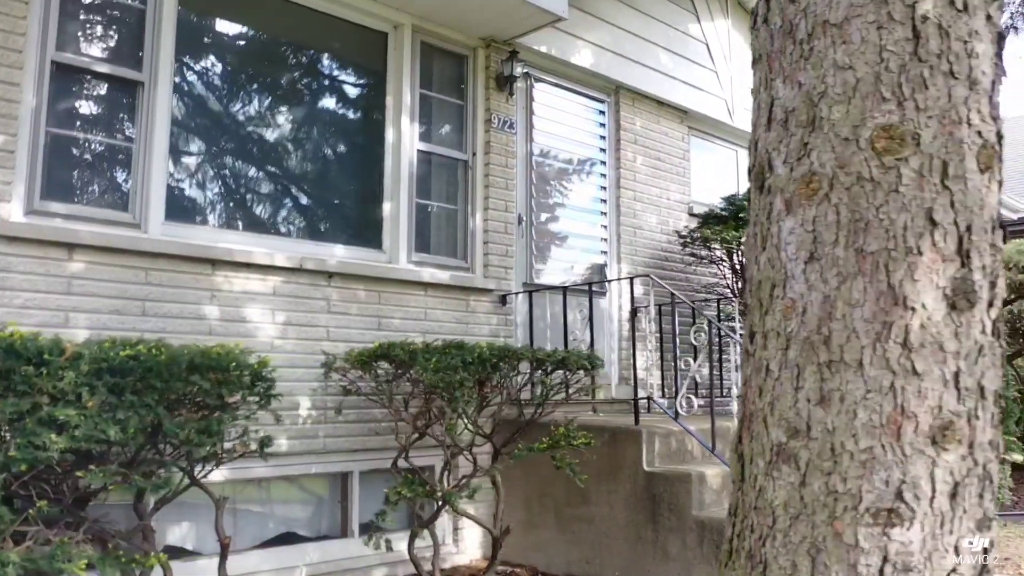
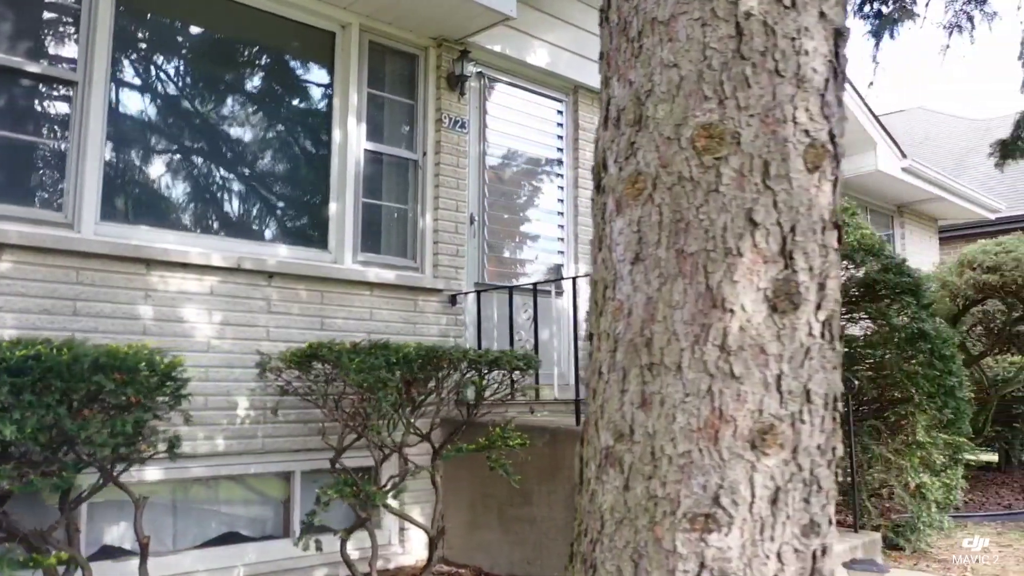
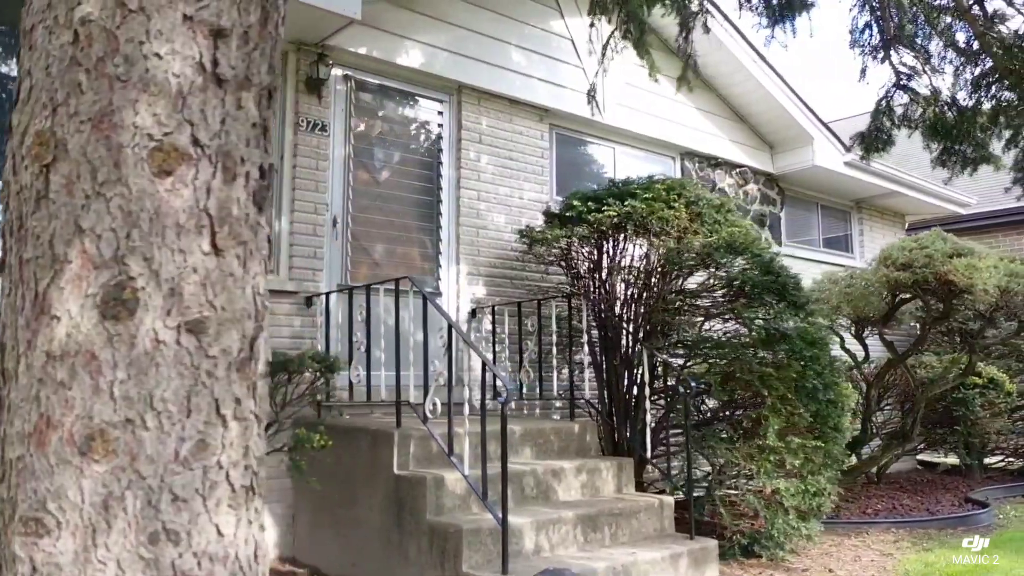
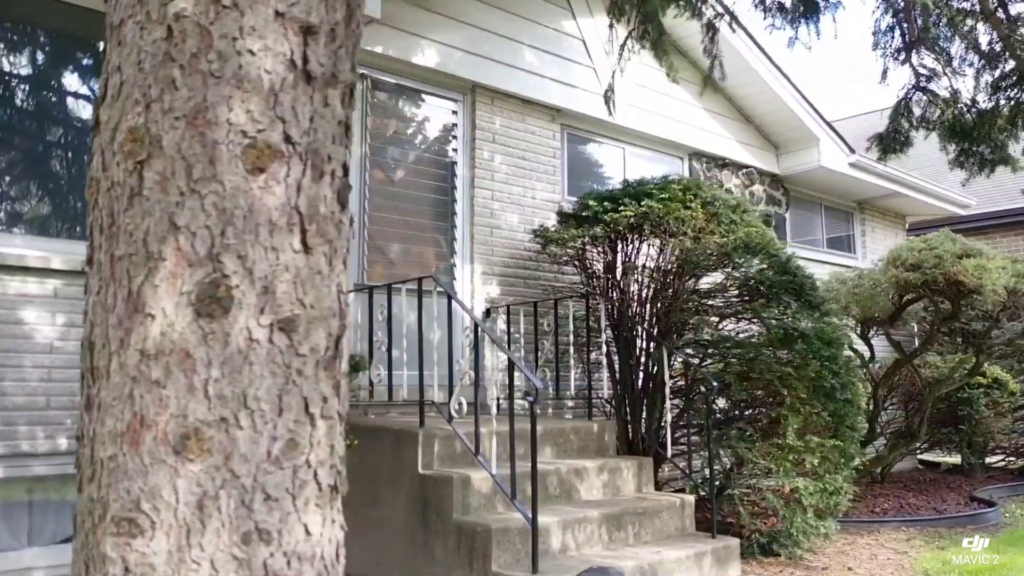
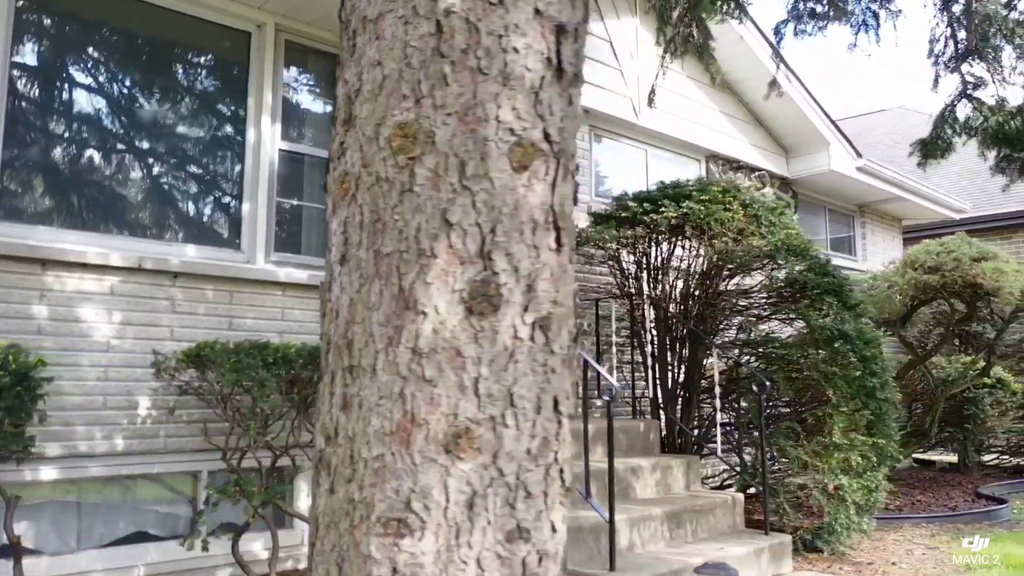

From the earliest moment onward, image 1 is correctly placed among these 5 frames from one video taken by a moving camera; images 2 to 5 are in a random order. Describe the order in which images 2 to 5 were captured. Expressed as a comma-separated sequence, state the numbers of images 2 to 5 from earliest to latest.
2, 5, 4, 3
